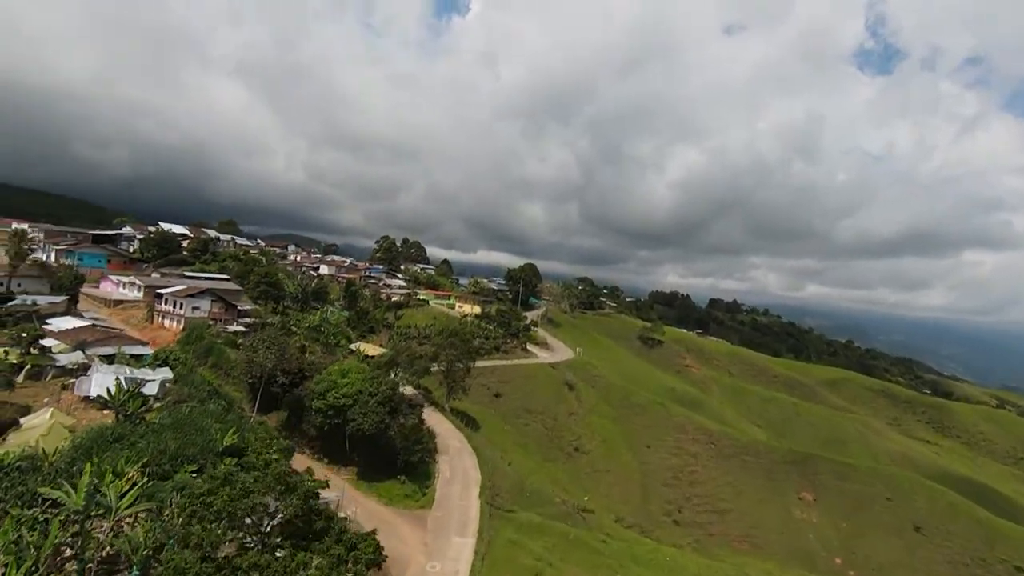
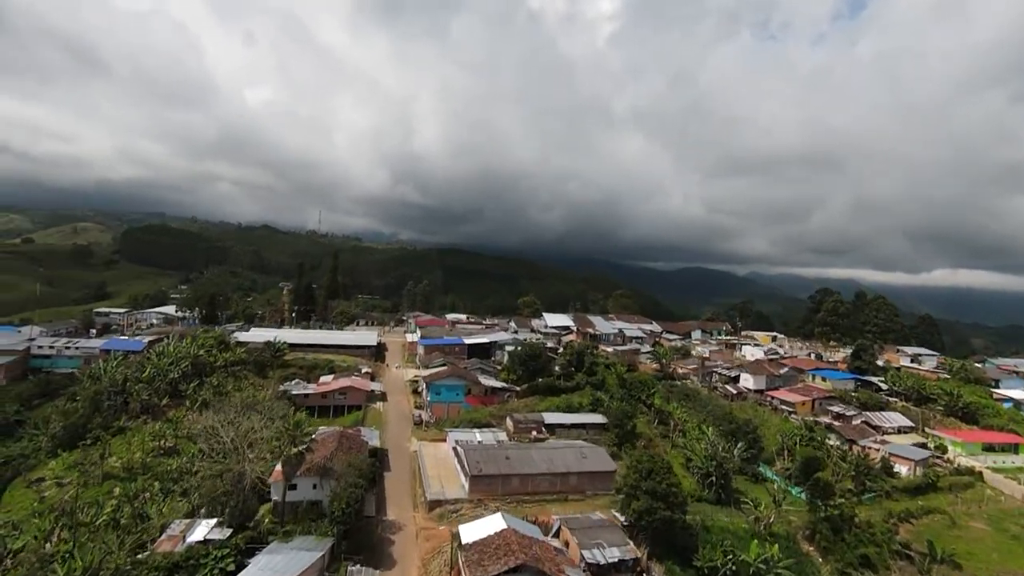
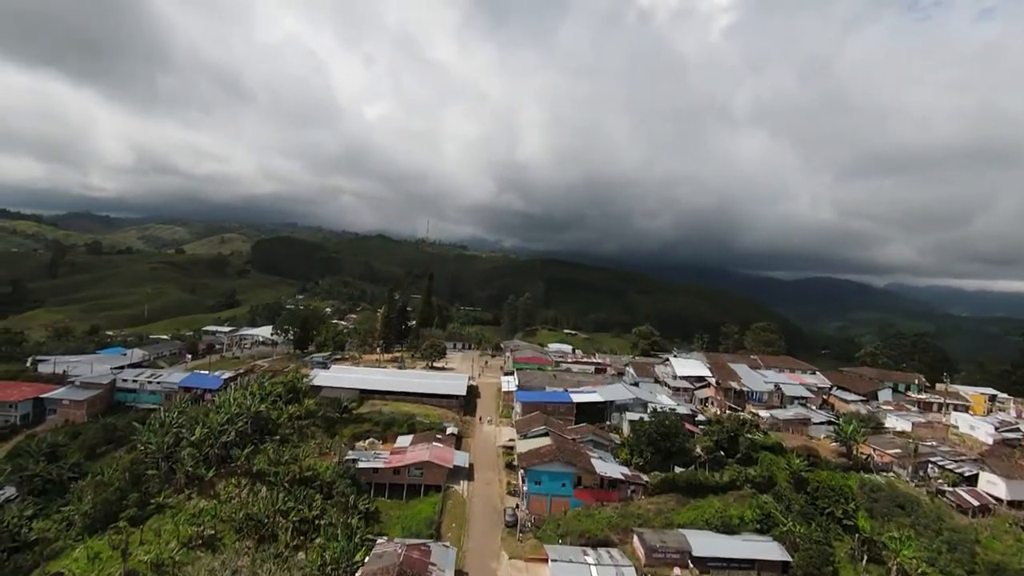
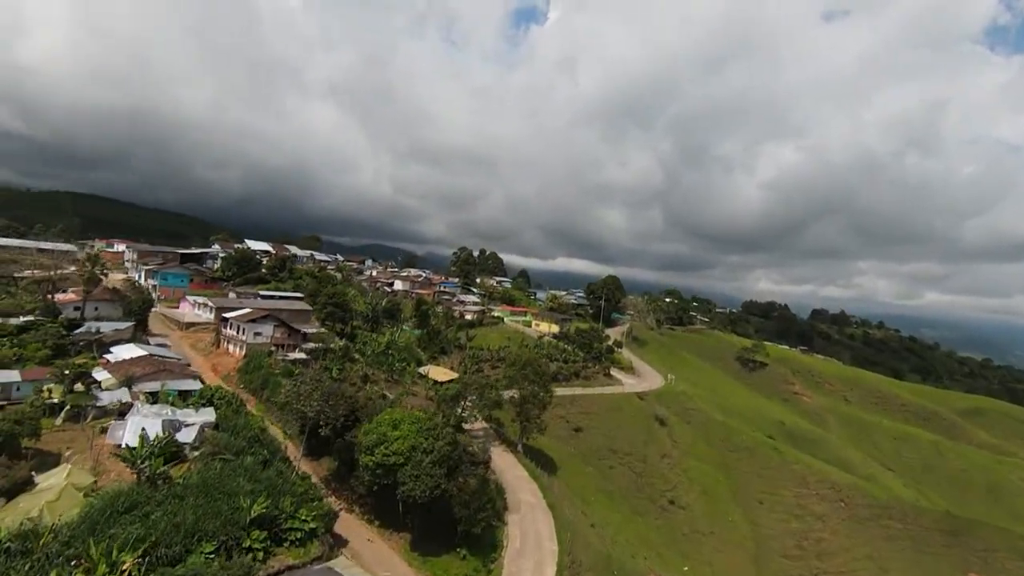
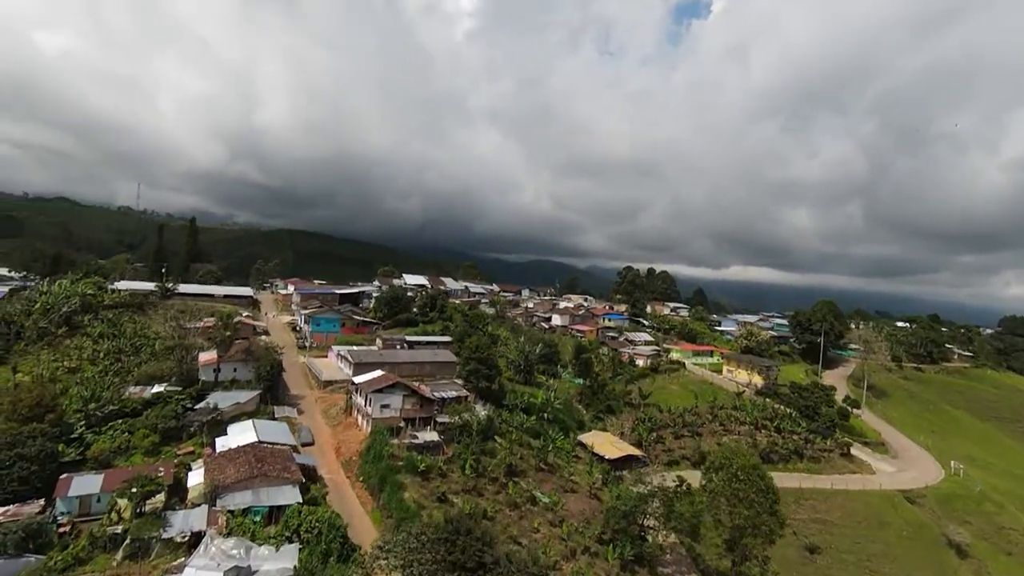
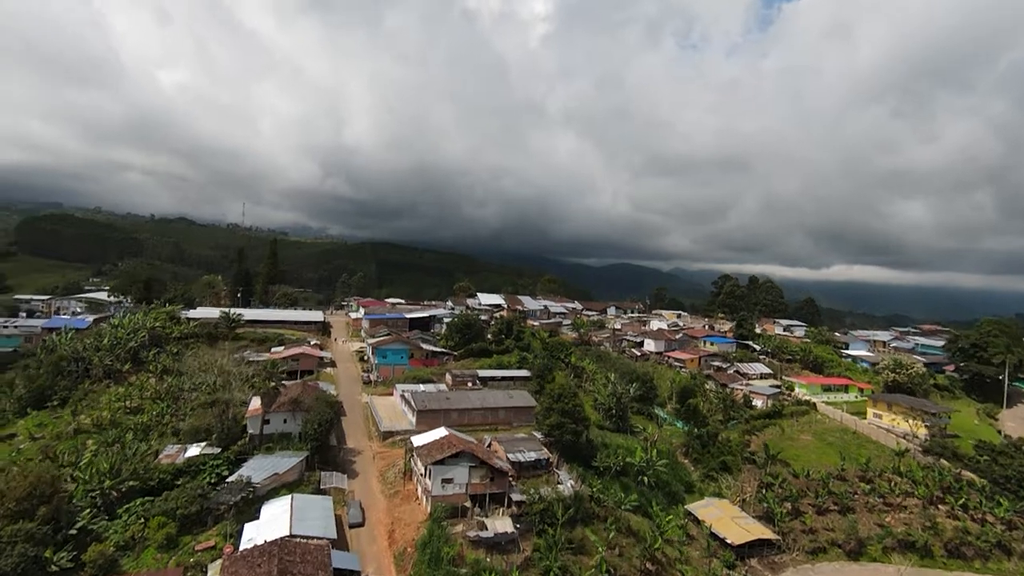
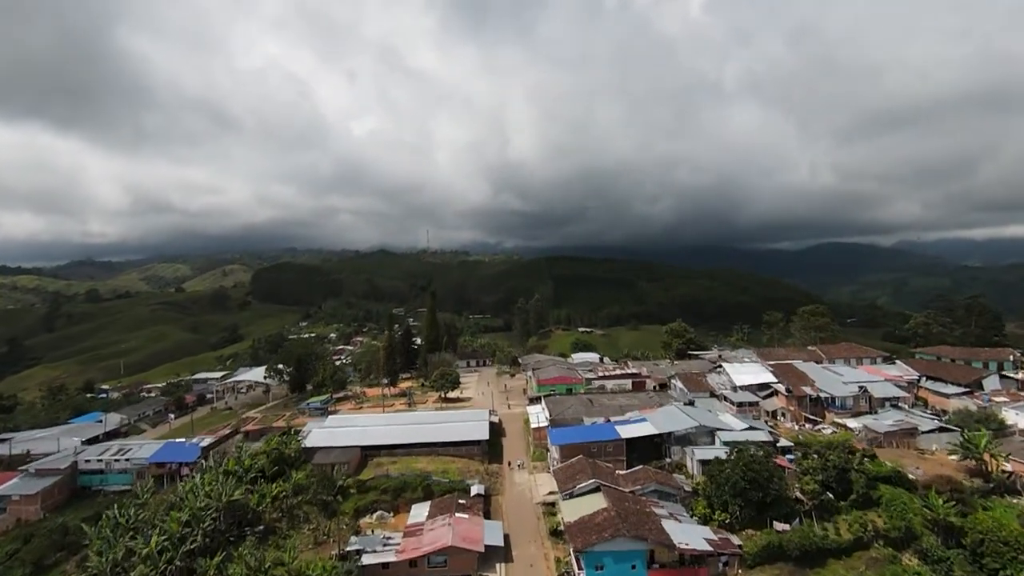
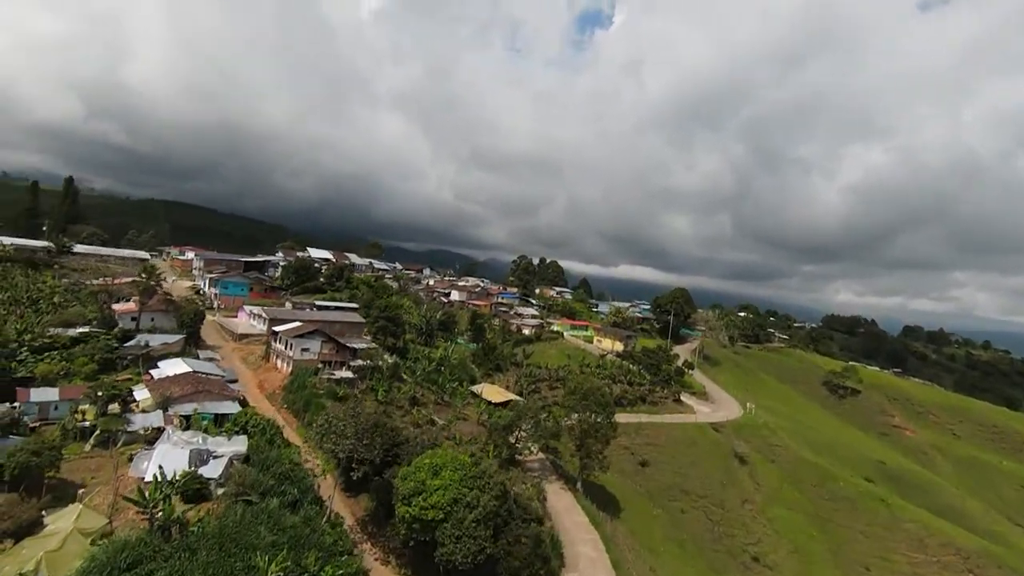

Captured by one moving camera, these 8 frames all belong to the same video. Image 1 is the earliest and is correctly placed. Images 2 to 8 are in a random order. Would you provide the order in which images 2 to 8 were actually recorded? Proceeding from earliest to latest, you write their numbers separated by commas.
4, 8, 5, 6, 2, 3, 7
